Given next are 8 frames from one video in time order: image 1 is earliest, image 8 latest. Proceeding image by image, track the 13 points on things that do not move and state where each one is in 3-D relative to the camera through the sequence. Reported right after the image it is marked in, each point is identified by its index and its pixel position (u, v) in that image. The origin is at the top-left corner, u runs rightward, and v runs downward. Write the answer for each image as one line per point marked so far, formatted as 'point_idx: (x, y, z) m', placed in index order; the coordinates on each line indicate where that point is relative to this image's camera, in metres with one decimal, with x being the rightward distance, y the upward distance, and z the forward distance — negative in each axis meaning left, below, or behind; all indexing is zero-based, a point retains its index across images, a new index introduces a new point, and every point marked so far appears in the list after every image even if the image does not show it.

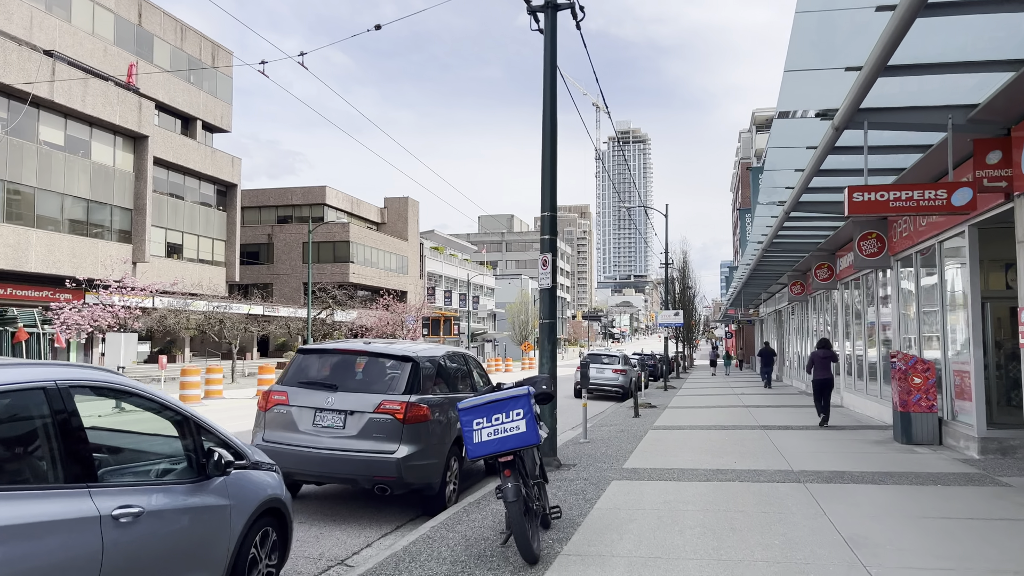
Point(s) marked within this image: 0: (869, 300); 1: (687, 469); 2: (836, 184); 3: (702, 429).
0: (+7.5, -0.2, +16.1) m
1: (+2.0, -2.1, +8.8) m
2: (+5.1, +1.6, +12.0) m
3: (+3.4, -2.5, +13.7) m
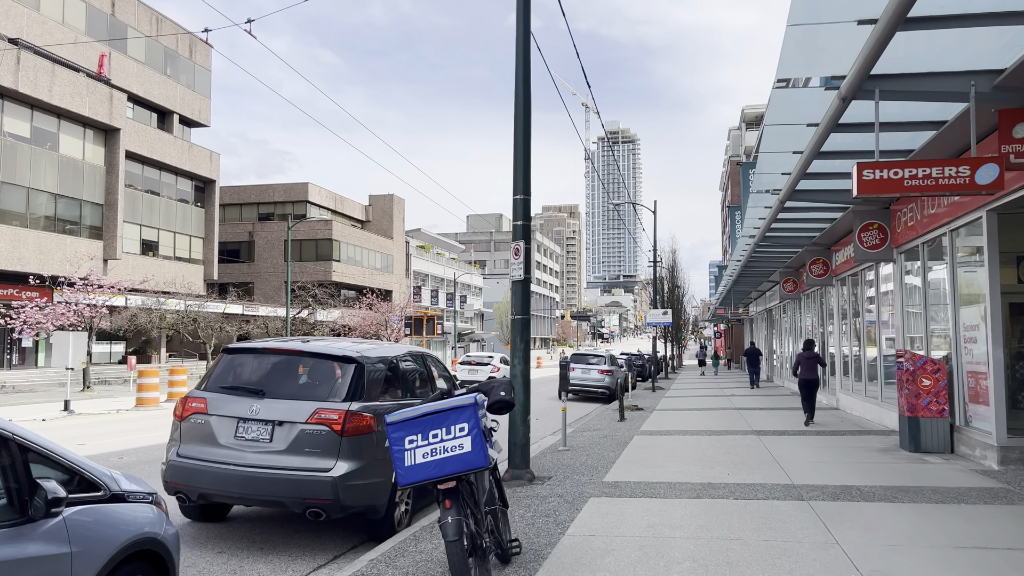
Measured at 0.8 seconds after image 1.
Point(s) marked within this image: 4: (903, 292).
0: (+7.1, -0.2, +15.2) m
1: (+1.7, -2.0, +7.8) m
2: (+4.7, +1.7, +11.0) m
3: (+3.0, -2.4, +12.7) m
4: (+6.2, -0.1, +12.3) m
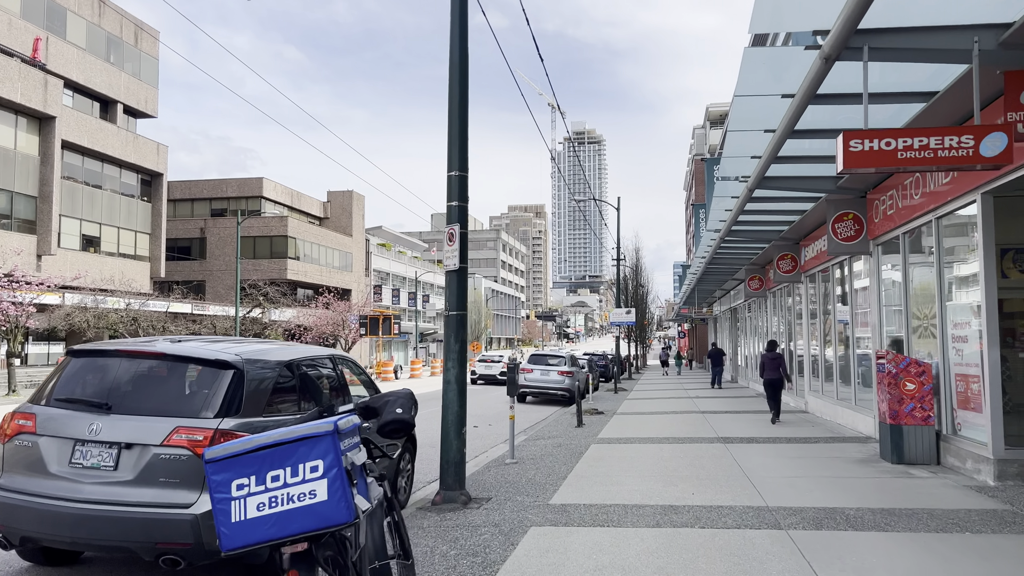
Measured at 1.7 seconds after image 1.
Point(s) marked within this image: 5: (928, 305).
0: (+6.1, -0.1, +14.4) m
1: (+1.0, -1.9, +6.7) m
2: (+3.9, +1.8, +10.1) m
3: (+2.1, -2.3, +11.7) m
4: (+5.4, 0.0, +11.4) m
5: (+5.2, -0.2, +9.5) m
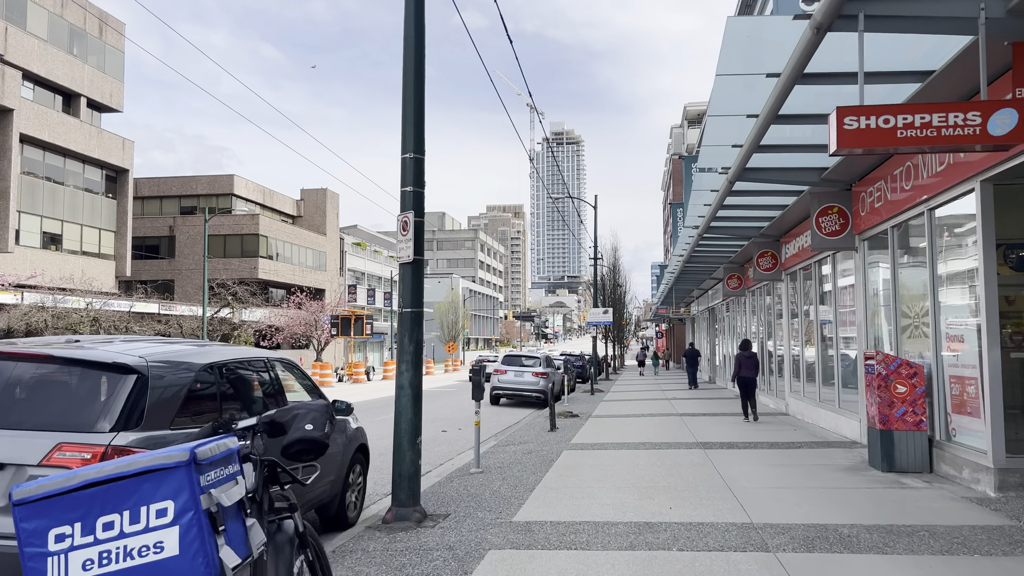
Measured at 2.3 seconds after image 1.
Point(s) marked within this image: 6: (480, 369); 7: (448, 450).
0: (+5.6, -0.1, +13.9) m
1: (+0.7, -1.9, +6.0) m
2: (+3.5, +1.8, +9.5) m
3: (+1.7, -2.3, +11.1) m
4: (+5.0, 0.0, +10.8) m
5: (+4.8, -0.2, +9.0) m
6: (-0.4, -1.0, +9.2) m
7: (-1.0, -2.5, +11.7) m
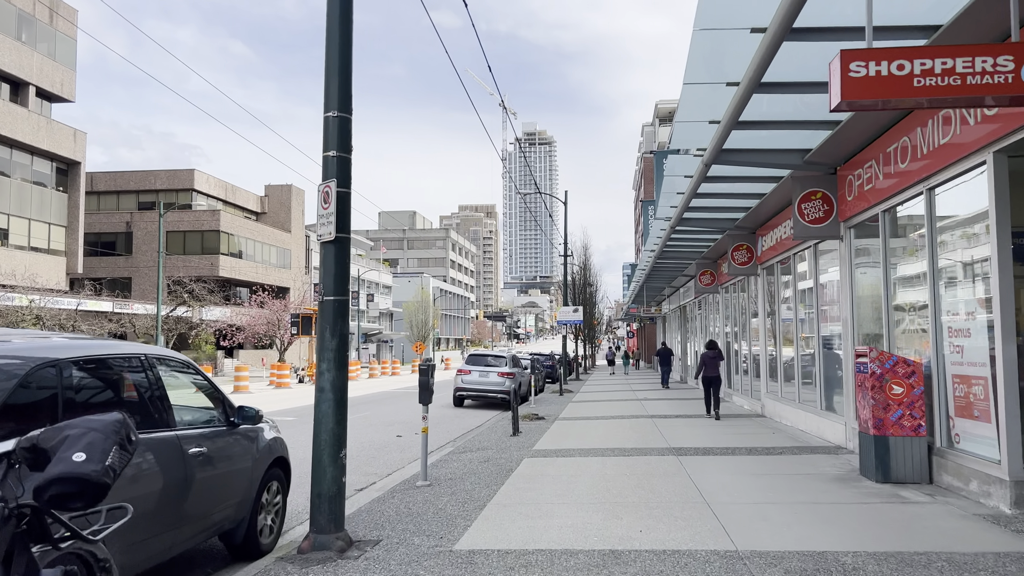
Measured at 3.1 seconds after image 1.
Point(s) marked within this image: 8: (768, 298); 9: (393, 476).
0: (+4.9, 0.0, +13.0) m
1: (+0.3, -1.8, +5.1) m
2: (+3.0, +1.9, +8.6) m
3: (+1.1, -2.2, +10.1) m
4: (+4.4, +0.1, +10.0) m
5: (+4.3, -0.1, +8.2) m
6: (-0.9, -0.8, +8.2) m
7: (-1.6, -2.4, +10.6) m
8: (+5.2, -0.2, +15.7) m
9: (-1.3, -2.1, +8.8) m
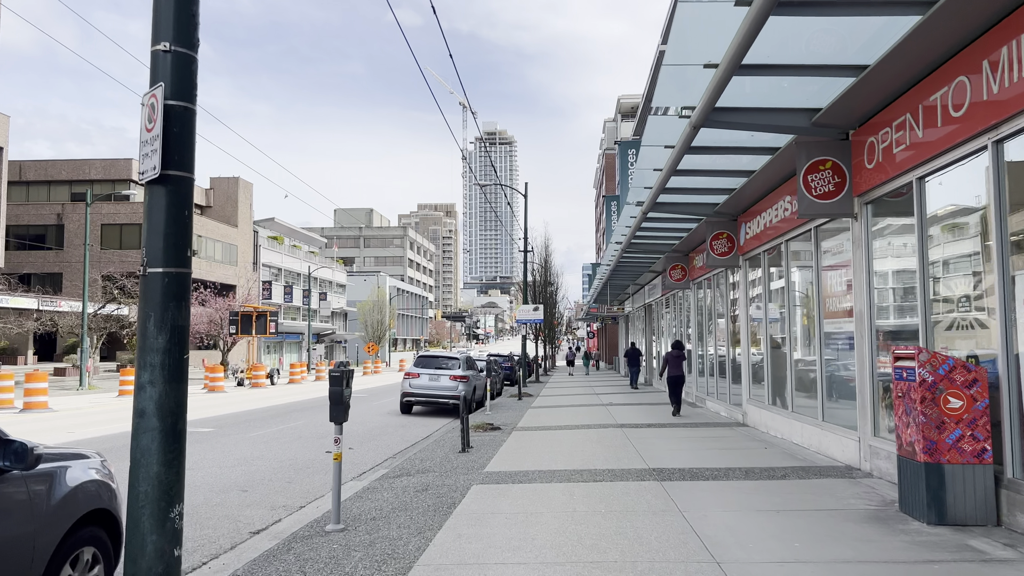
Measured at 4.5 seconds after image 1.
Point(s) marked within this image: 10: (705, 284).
0: (+4.2, +0.2, +11.4) m
1: (0.0, -1.6, +3.2) m
2: (+2.5, +2.1, +6.9) m
3: (+0.5, -2.0, +8.3) m
4: (+3.8, +0.3, +8.3) m
5: (+3.8, +0.1, +6.5) m
6: (-1.4, -0.7, +6.2) m
7: (-2.2, -2.2, +8.6) m
8: (+4.4, -0.1, +14.1) m
9: (-1.8, -2.0, +6.8) m
10: (+4.6, +0.1, +18.4) m
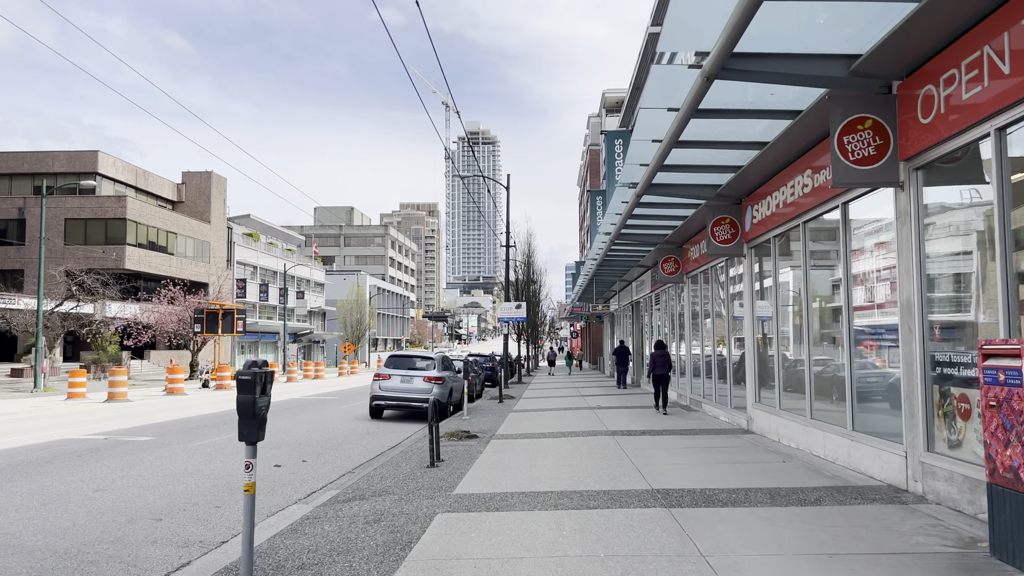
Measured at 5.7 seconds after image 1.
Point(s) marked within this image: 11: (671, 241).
0: (+3.9, +0.3, +10.0) m
1: (-0.1, -1.5, +1.7) m
2: (+2.3, +2.2, +5.4) m
3: (+0.3, -1.9, +6.8) m
4: (+3.6, +0.4, +6.9) m
5: (+3.6, +0.2, +5.1) m
6: (-1.5, -0.5, +4.7) m
7: (-2.4, -2.1, +7.1) m
8: (+4.0, 0.0, +12.7) m
9: (-2.0, -1.8, +5.2) m
10: (+4.2, +0.2, +17.0) m
11: (+3.8, +1.1, +18.2) m
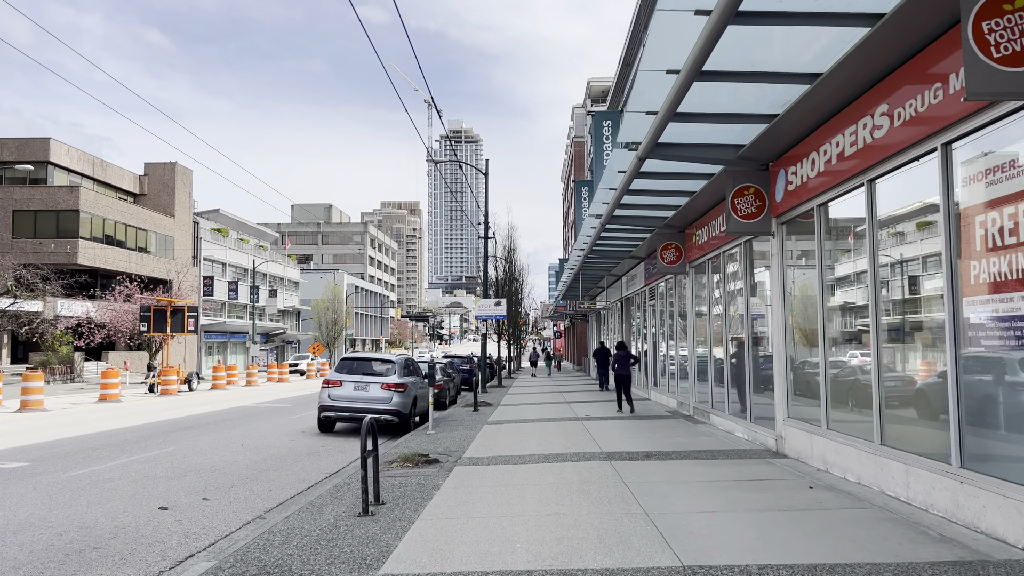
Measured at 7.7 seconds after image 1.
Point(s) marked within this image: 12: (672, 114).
0: (+3.6, +0.5, +7.5) m
1: (-0.2, -1.3, -0.8) m
2: (+2.1, +2.4, +3.0) m
3: (0.0, -1.7, +4.2) m
4: (+3.4, +0.6, +4.5) m
5: (+3.4, +0.4, +2.6) m
6: (-1.7, -0.4, +2.1) m
7: (-2.7, -1.9, +4.5) m
8: (+3.6, +0.2, +10.2) m
9: (-2.3, -1.6, +2.7) m
10: (+3.7, +0.4, +14.6) m
11: (+3.3, +1.3, +15.8) m
12: (+1.7, +1.8, +7.9) m
